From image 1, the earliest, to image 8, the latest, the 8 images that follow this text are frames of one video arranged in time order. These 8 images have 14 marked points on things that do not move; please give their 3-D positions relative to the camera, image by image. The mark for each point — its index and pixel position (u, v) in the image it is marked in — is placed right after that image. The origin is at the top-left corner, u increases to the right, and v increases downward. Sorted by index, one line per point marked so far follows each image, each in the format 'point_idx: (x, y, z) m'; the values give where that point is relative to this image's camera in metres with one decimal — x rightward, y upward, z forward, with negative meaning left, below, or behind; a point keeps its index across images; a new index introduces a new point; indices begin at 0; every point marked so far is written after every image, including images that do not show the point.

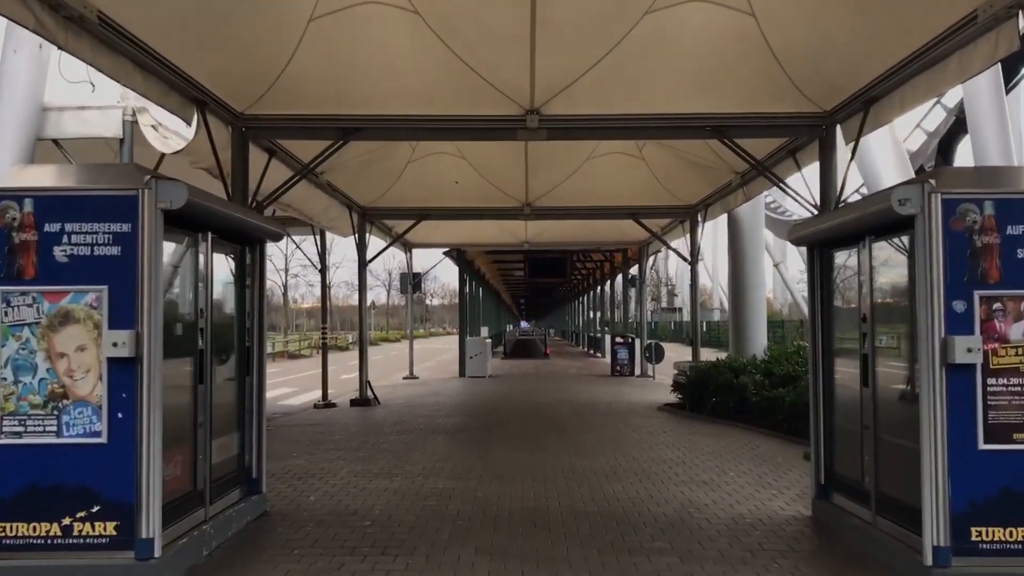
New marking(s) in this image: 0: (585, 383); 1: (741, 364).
0: (+1.5, -1.9, +19.3) m
1: (+2.9, -1.0, +12.0) m
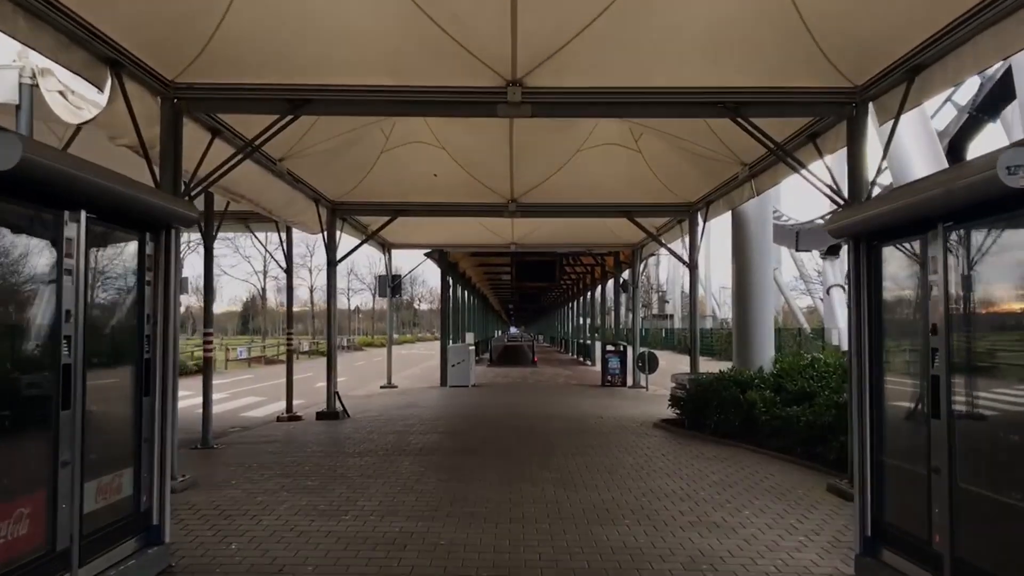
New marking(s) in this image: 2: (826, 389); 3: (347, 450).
0: (+1.2, -2.0, +18.1) m
1: (+2.7, -1.0, +10.8) m
2: (+3.1, -1.0, +9.3) m
3: (-1.7, -1.7, +9.8) m
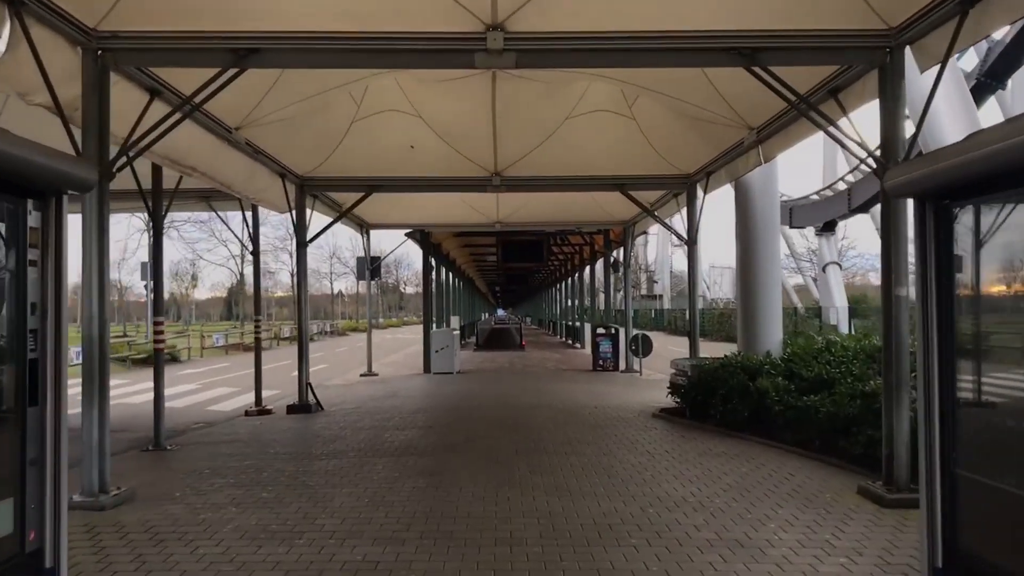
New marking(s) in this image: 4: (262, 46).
0: (+0.9, -1.7, +17.1) m
1: (+2.5, -0.8, +9.8) m
2: (+2.9, -0.8, +8.3) m
3: (-1.8, -1.5, +8.8) m
4: (-1.7, +1.6, +6.4) m
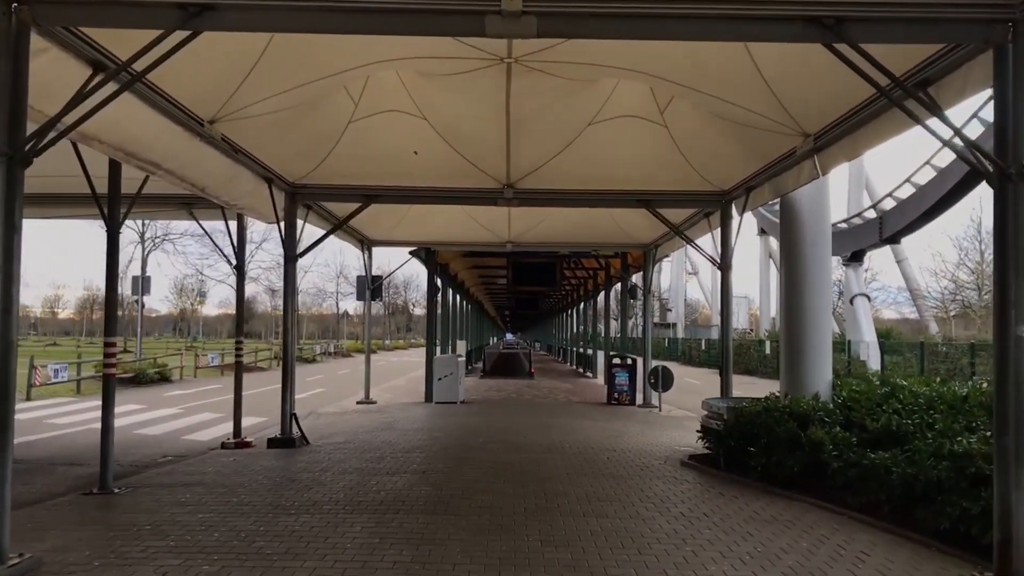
0: (+1.1, -2.1, +15.7) m
1: (+2.6, -1.1, +8.4) m
2: (+3.0, -1.0, +6.9) m
3: (-1.8, -1.7, +7.4) m
4: (-1.6, +1.5, +5.1) m
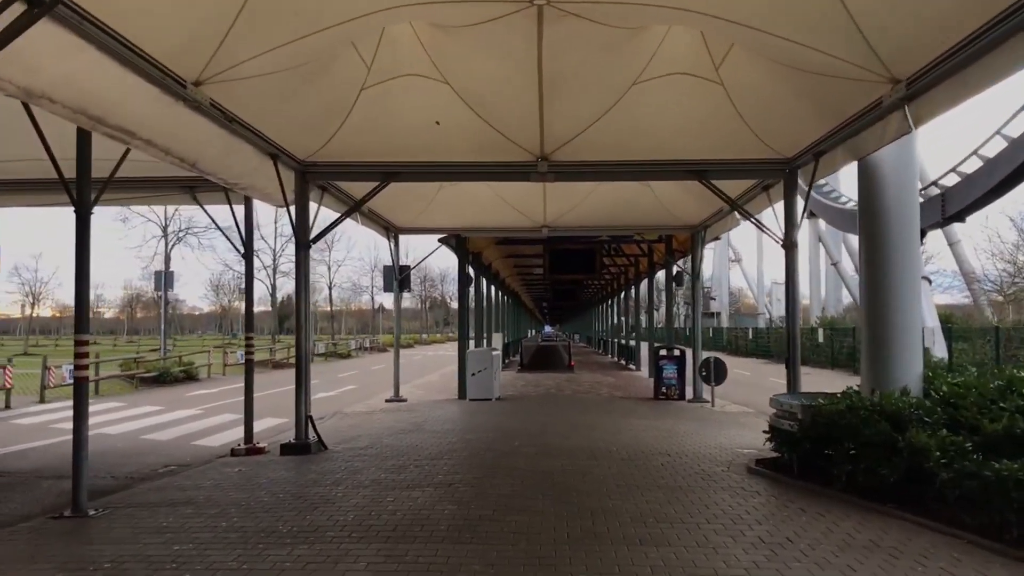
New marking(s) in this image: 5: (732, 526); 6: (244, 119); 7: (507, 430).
0: (+1.7, -1.9, +14.4) m
1: (+2.9, -0.9, +7.1) m
2: (+3.2, -0.9, +5.5) m
3: (-1.5, -1.6, +6.2) m
4: (-1.5, +1.6, +3.9) m
5: (+1.4, -1.5, +6.2) m
6: (-2.4, +1.5, +8.4) m
7: (0.0, -1.8, +12.0) m
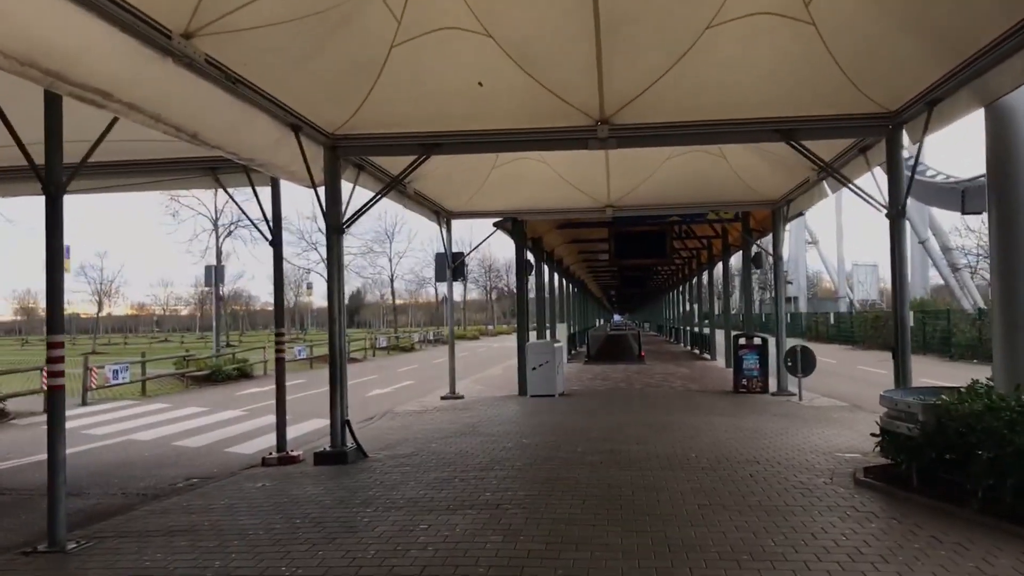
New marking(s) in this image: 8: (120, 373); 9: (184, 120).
0: (+2.5, -1.7, +13.0) m
1: (+3.2, -0.7, +5.6) m
2: (+3.5, -0.7, +4.0) m
3: (-1.2, -1.5, +5.1) m
4: (-1.4, +1.7, +2.8) m
5: (+1.7, -1.4, +4.9) m
6: (-2.0, +1.6, +7.3) m
7: (+0.7, -1.6, +10.8) m
8: (-7.0, -1.5, +17.0) m
9: (-2.4, +1.2, +6.8) m
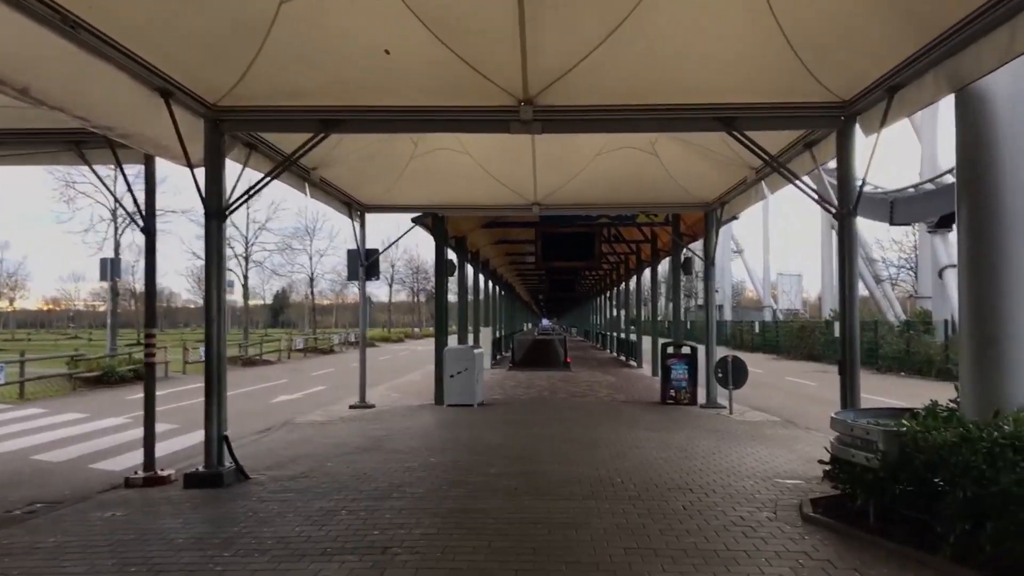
0: (+1.4, -1.7, +12.1) m
1: (+2.7, -0.8, +4.7) m
2: (+3.0, -0.7, +3.2) m
3: (-1.7, -1.4, +3.9) m
4: (-1.7, +1.7, +1.6) m
5: (+1.2, -1.4, +3.9) m
6: (-2.6, +1.6, +6.0) m
7: (-0.3, -1.6, +9.7) m
8: (-8.3, -1.4, +15.3) m
9: (-3.0, +1.3, +5.6) m
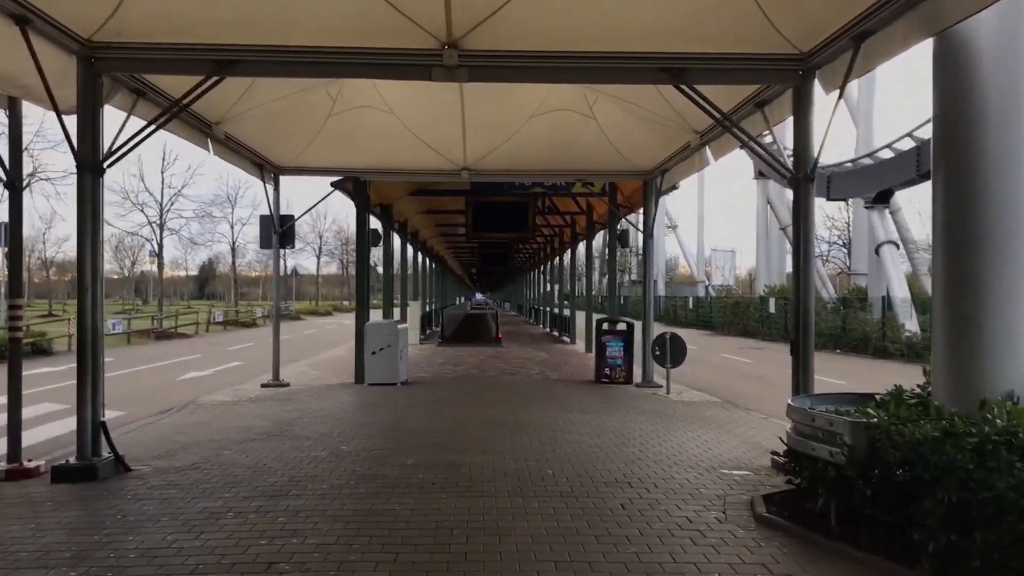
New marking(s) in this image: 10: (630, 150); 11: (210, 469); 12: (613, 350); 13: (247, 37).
0: (+0.5, -1.4, +11.3) m
1: (+2.3, -0.6, +4.1) m
2: (+2.8, -0.7, +2.6) m
3: (-2.0, -1.3, +2.9) m
4: (-1.8, +1.8, +0.5) m
5: (+0.9, -1.3, +3.1) m
6: (-3.0, +1.8, +4.9) m
7: (-1.0, -1.4, +8.8) m
8: (-9.4, -0.9, +13.9) m
9: (-3.4, +1.5, +4.4) m
10: (+1.6, +1.8, +12.8) m
11: (-2.2, -1.4, +7.2) m
12: (+1.5, -0.9, +14.0) m
13: (-2.0, +1.8, +7.1) m
